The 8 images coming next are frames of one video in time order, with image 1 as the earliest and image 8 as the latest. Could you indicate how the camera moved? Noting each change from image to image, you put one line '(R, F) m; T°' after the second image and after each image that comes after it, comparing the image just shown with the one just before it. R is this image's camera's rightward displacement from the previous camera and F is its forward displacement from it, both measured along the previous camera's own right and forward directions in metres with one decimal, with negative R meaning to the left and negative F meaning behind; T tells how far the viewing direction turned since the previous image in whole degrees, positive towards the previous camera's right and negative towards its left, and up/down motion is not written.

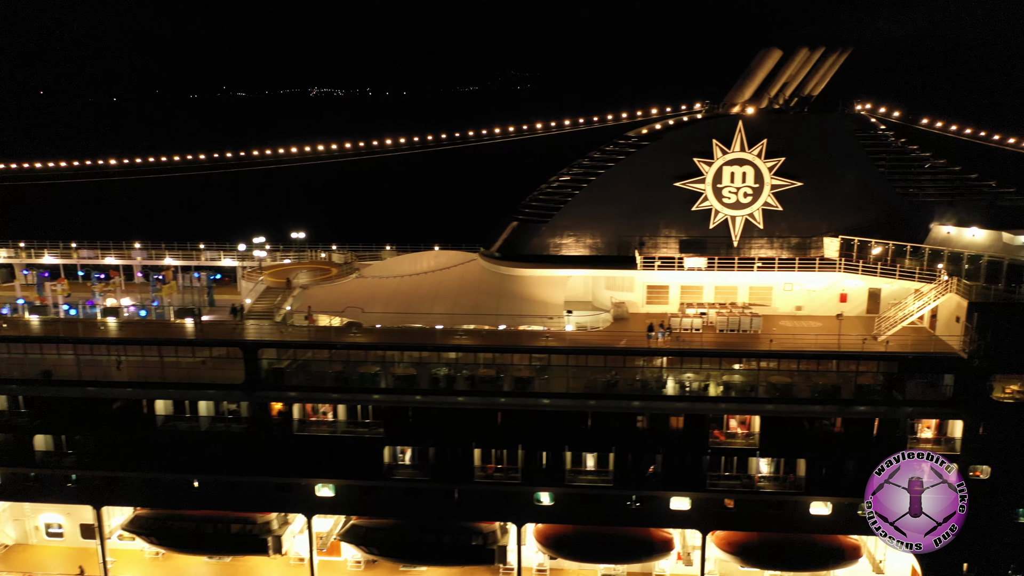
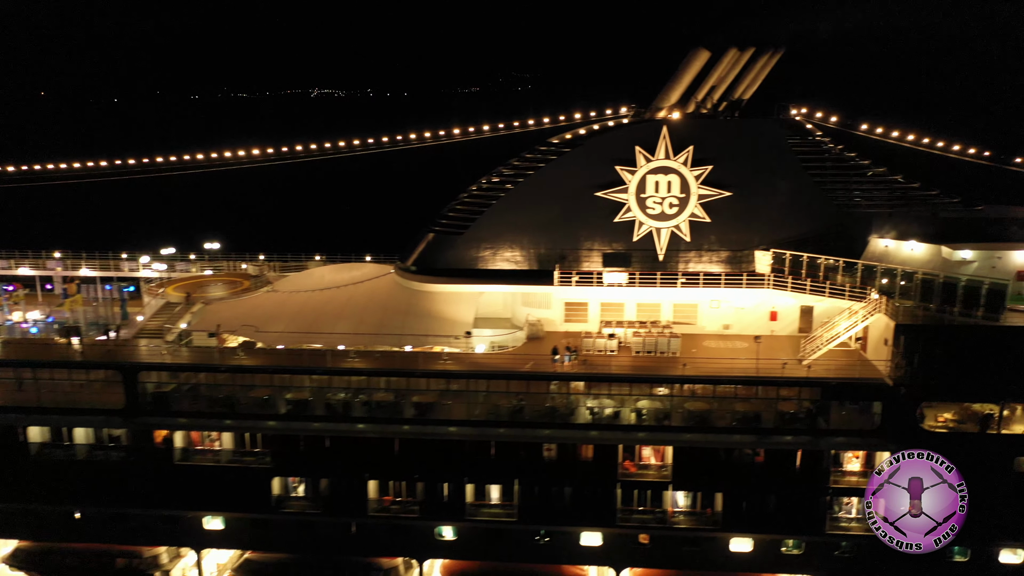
(+1.2, +0.8) m; 0°
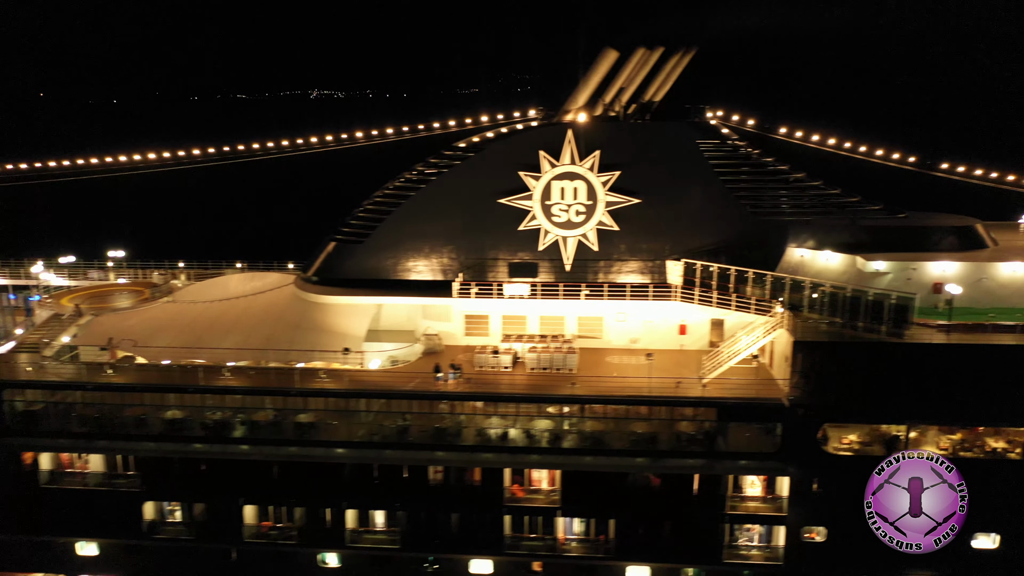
(+1.3, +0.6) m; 0°
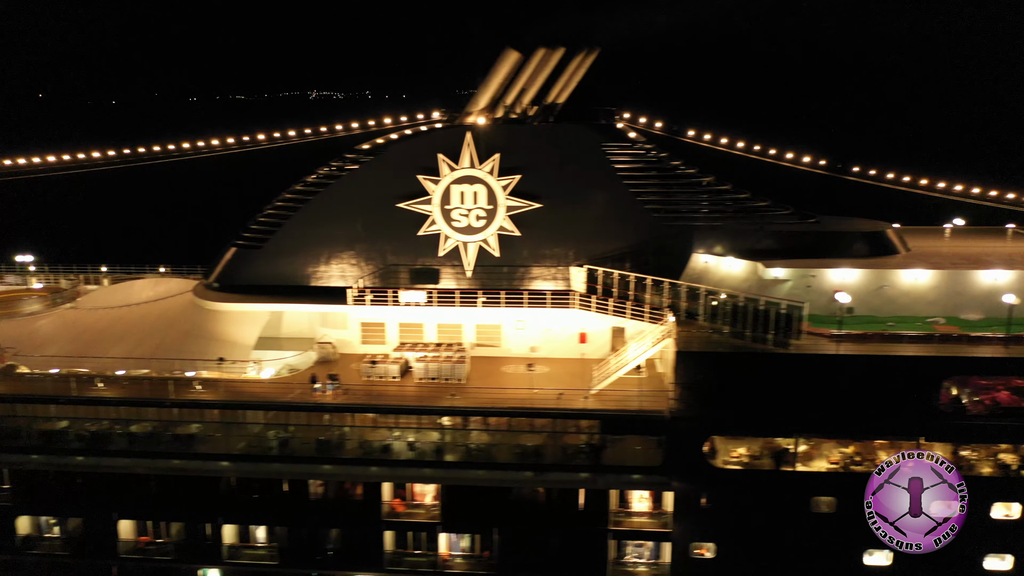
(+1.2, +0.3) m; 0°
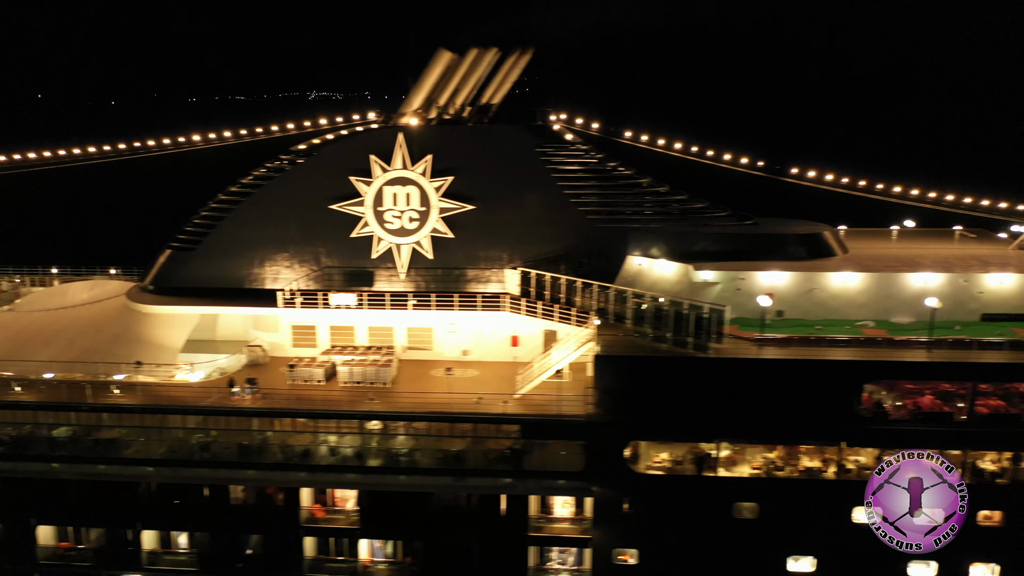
(+0.8, +0.1) m; 0°
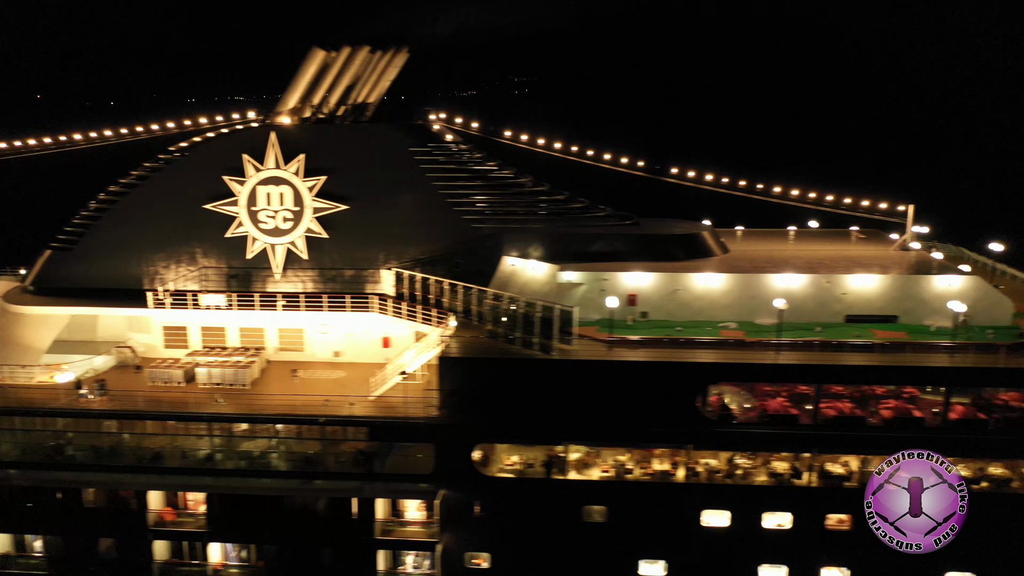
(+1.5, +0.1) m; 0°
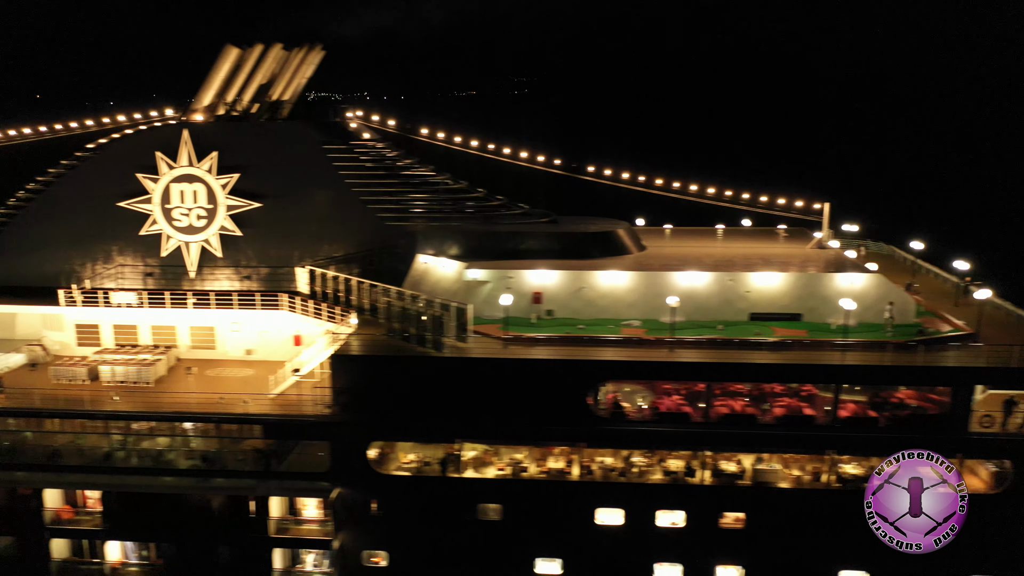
(+1.0, 0.0) m; 0°
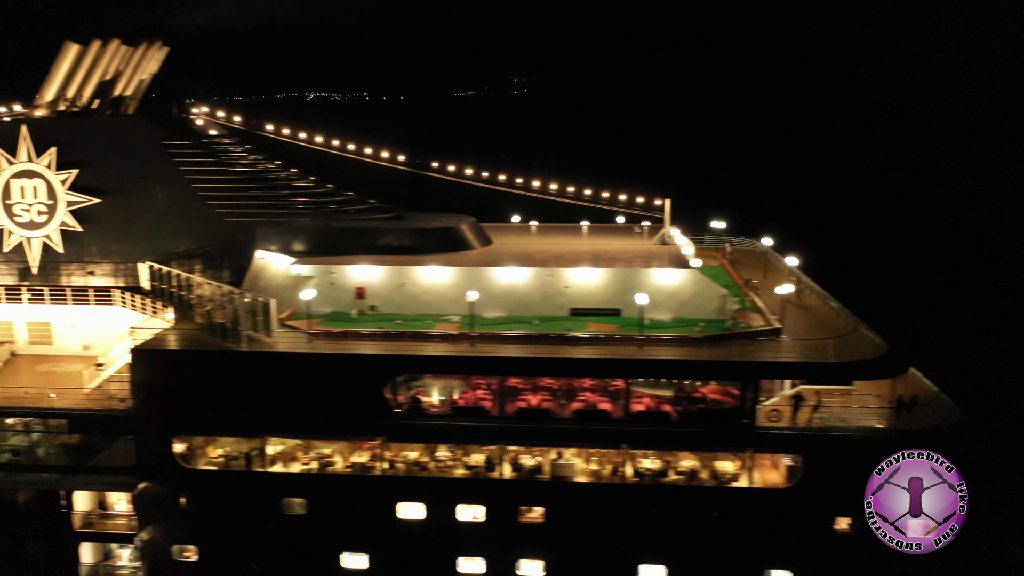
(+1.9, 0.0) m; 0°
